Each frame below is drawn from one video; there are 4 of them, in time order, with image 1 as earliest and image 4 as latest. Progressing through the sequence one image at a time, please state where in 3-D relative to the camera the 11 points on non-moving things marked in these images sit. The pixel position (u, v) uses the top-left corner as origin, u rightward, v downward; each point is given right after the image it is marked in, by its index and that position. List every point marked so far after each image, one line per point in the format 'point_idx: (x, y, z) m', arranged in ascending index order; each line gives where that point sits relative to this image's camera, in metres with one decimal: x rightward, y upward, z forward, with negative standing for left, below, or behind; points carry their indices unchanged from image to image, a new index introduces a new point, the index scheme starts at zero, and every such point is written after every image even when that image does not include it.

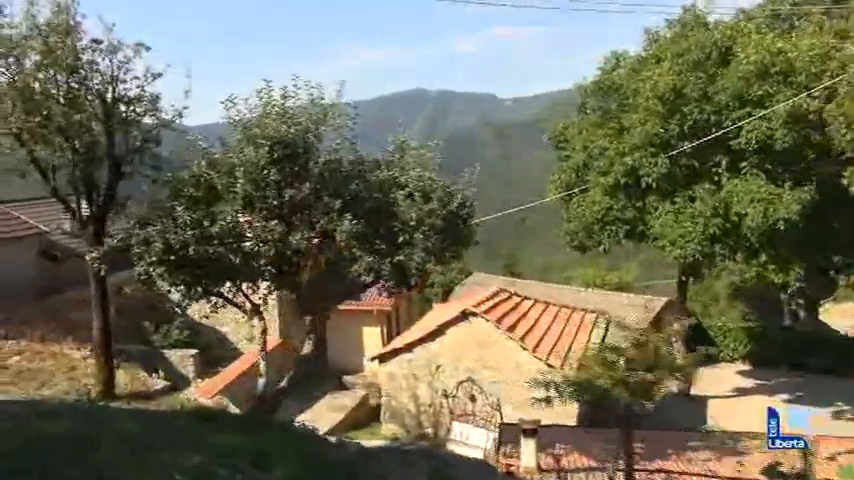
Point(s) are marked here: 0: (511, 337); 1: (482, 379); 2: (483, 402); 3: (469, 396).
0: (+2.2, -2.5, +16.9) m
1: (+1.4, -3.6, +17.2) m
2: (+1.5, -4.2, +17.3) m
3: (+1.1, -4.1, +17.4) m
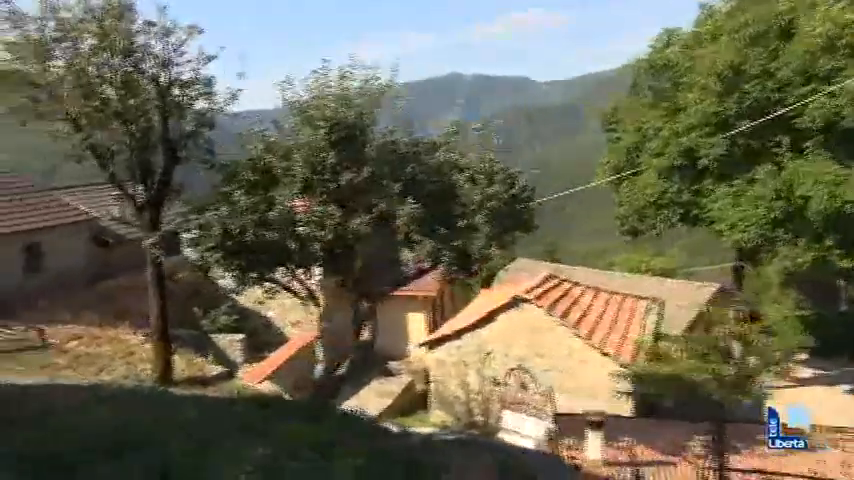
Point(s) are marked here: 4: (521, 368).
0: (+3.4, -2.1, +16.4) m
1: (+2.7, -3.2, +16.9) m
2: (+2.7, -3.8, +17.0) m
3: (+2.4, -3.7, +17.1) m
4: (+2.4, -3.3, +17.0) m
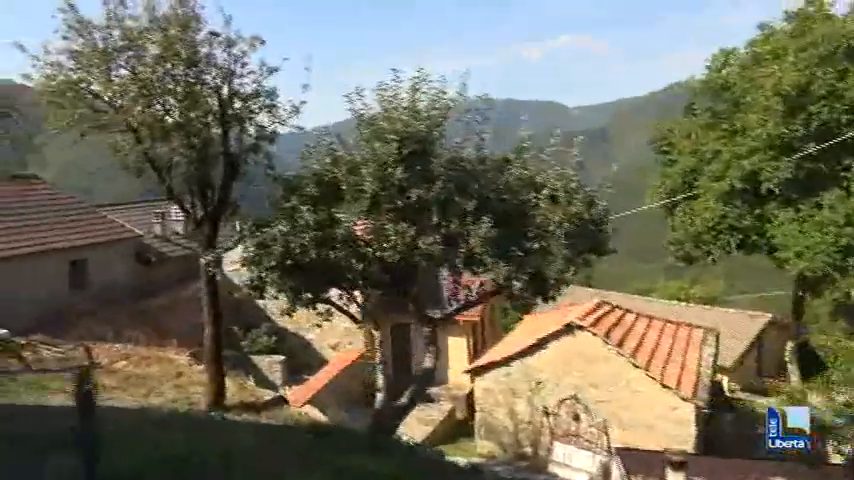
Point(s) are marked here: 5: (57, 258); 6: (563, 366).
0: (+4.6, -2.7, +15.7) m
1: (+3.9, -3.8, +16.1) m
2: (+3.9, -4.4, +16.2) m
3: (+3.6, -4.3, +16.3) m
4: (+3.6, -3.9, +16.2) m
5: (-11.1, -0.6, +19.8) m
6: (+3.4, -3.1, +16.3) m
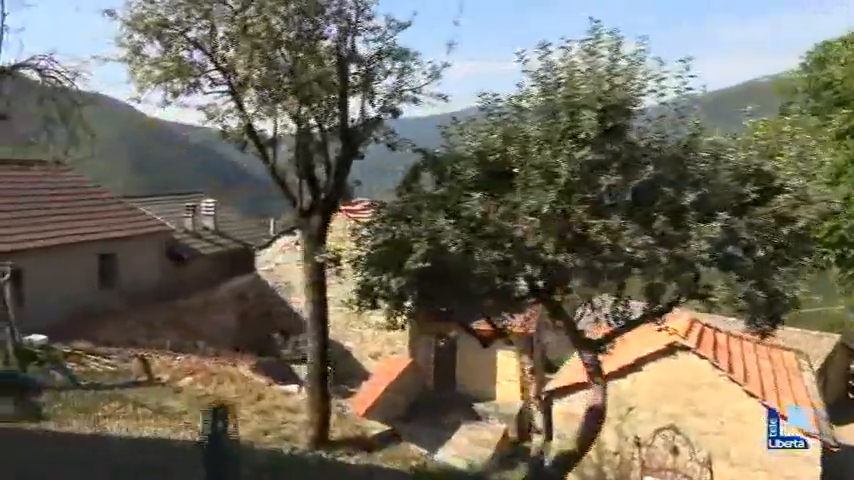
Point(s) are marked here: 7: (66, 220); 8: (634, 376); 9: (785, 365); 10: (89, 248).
0: (+6.3, -2.9, +13.8) m
1: (+5.6, -4.0, +14.2) m
2: (+5.6, -4.6, +14.3) m
3: (+5.3, -4.5, +14.4) m
4: (+5.3, -4.1, +14.3) m
5: (-9.3, -0.3, +17.9) m
6: (+5.1, -3.3, +14.4) m
7: (-9.8, +0.6, +18.5) m
8: (+4.6, -3.0, +14.8) m
9: (+8.9, -3.1, +16.4) m
10: (-9.2, -0.2, +18.1) m
